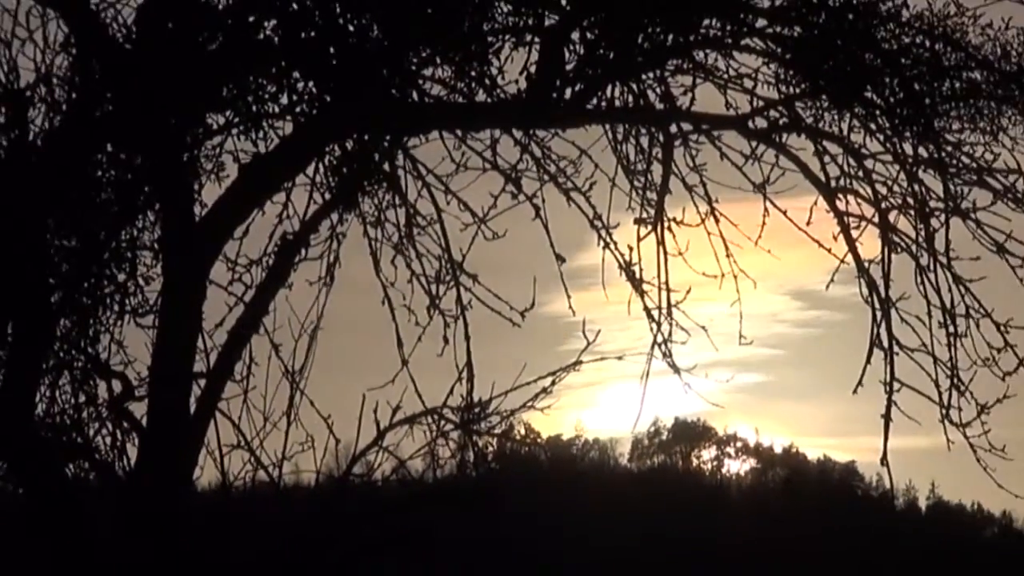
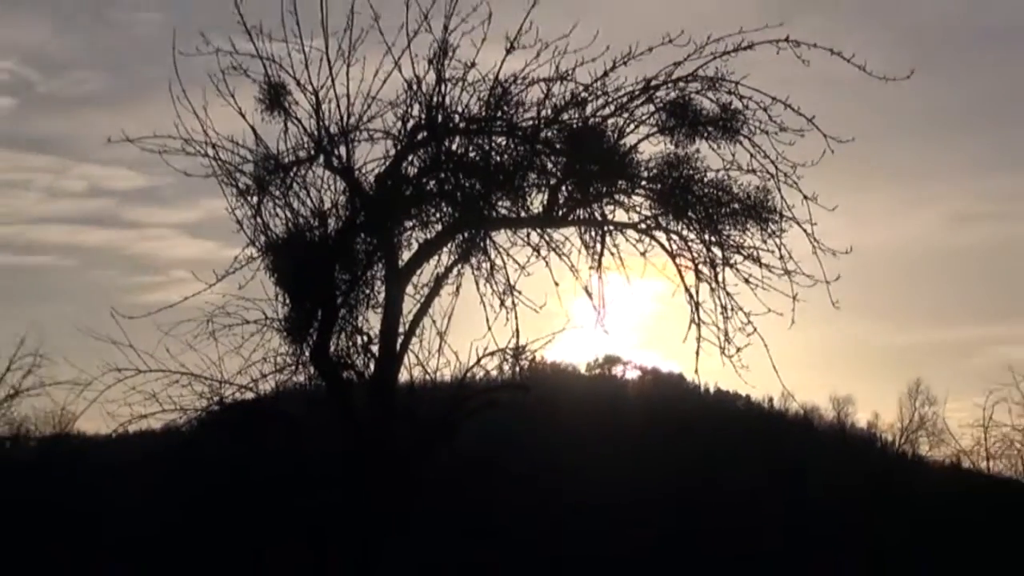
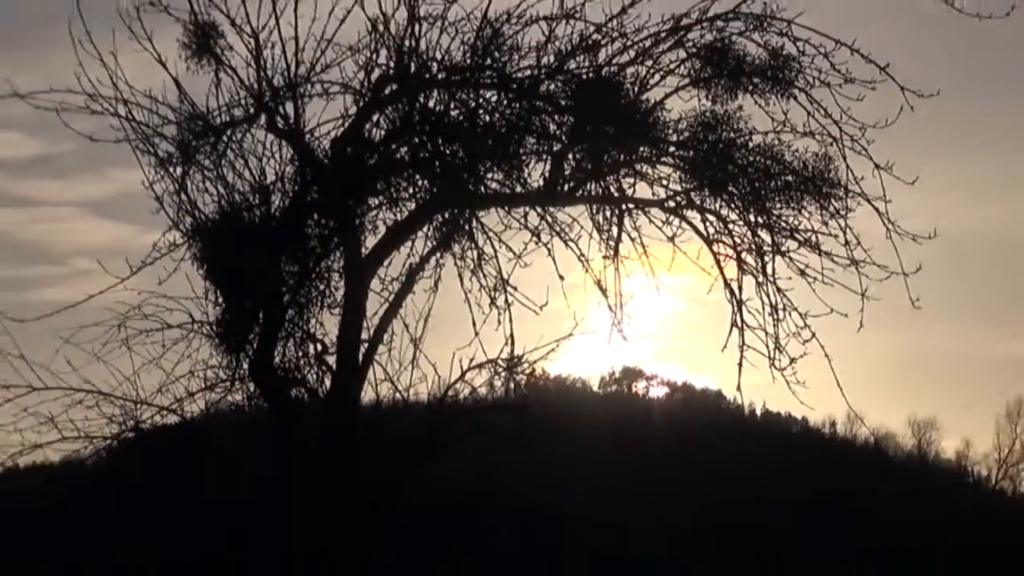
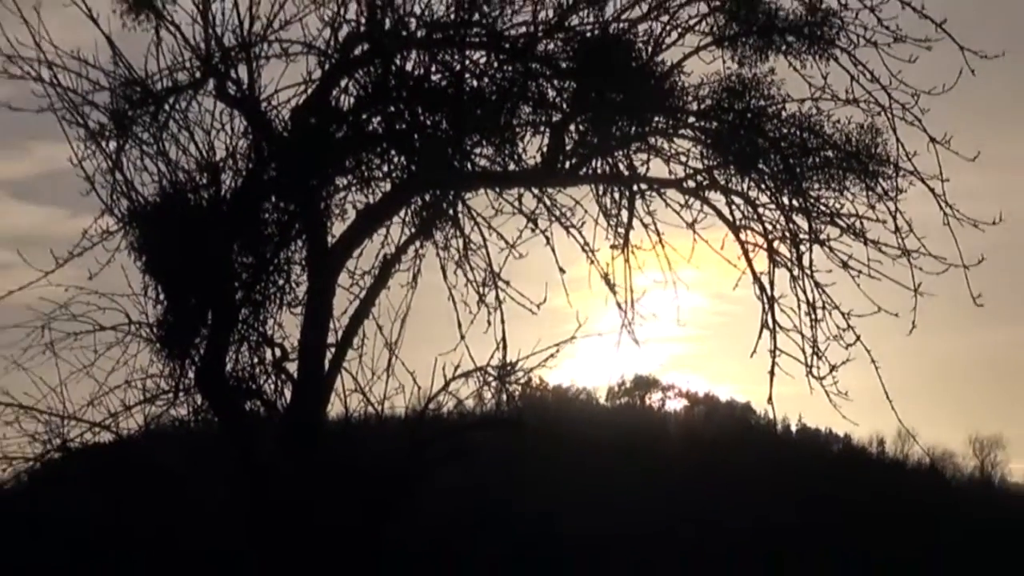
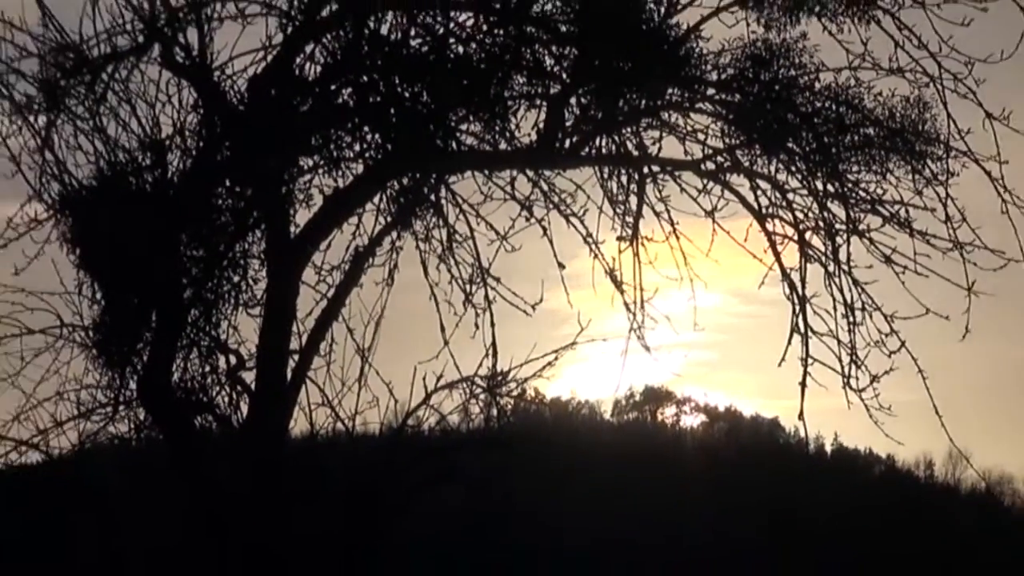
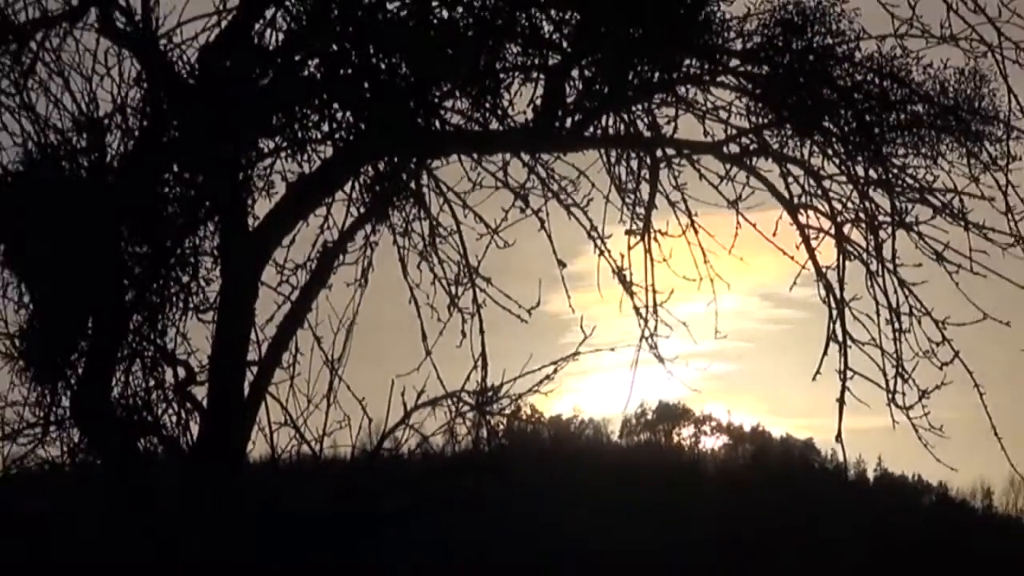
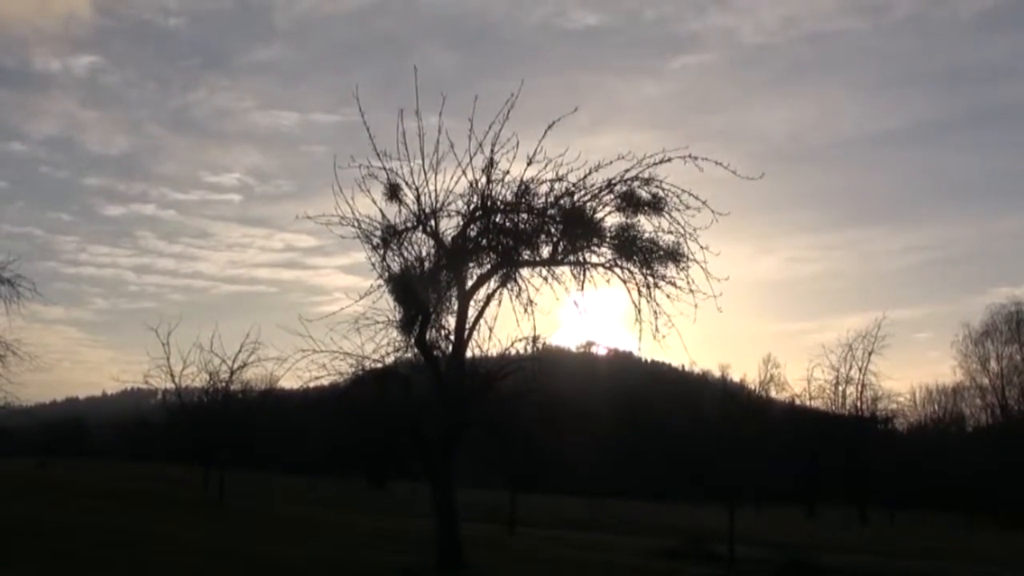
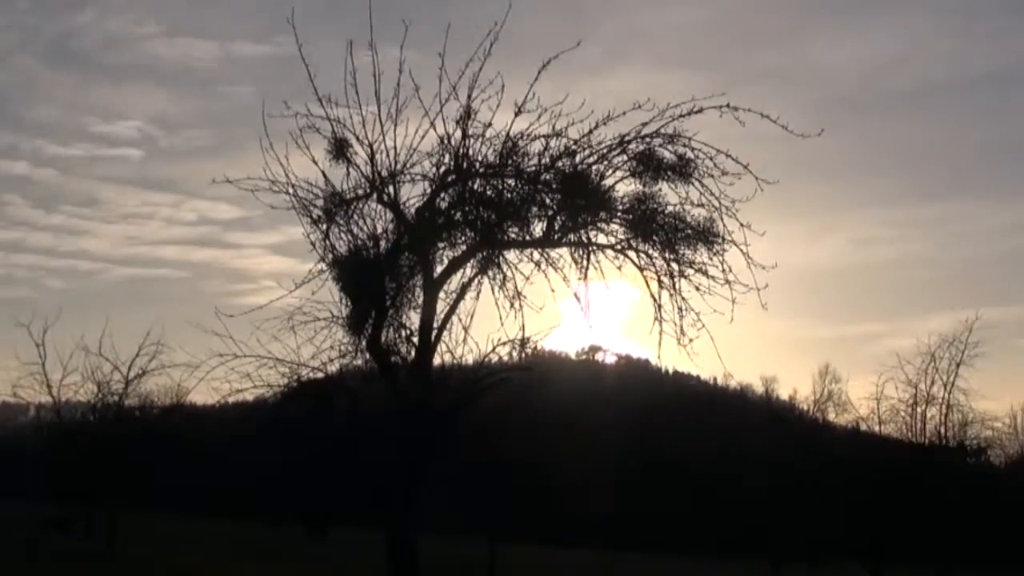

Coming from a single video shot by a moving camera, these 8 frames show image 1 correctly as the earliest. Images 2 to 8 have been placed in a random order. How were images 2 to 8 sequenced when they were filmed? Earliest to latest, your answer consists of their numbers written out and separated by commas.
6, 5, 4, 3, 2, 8, 7
